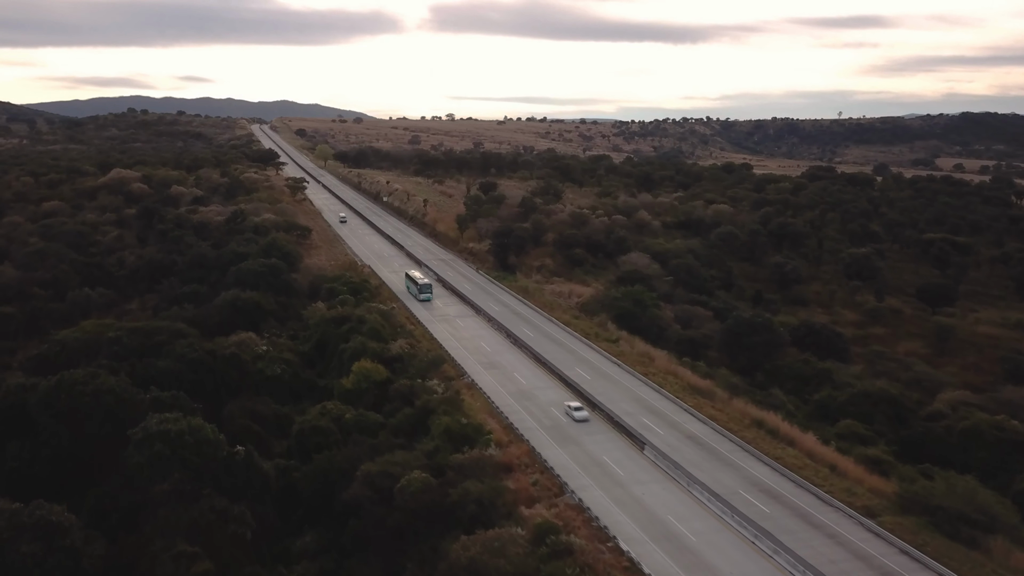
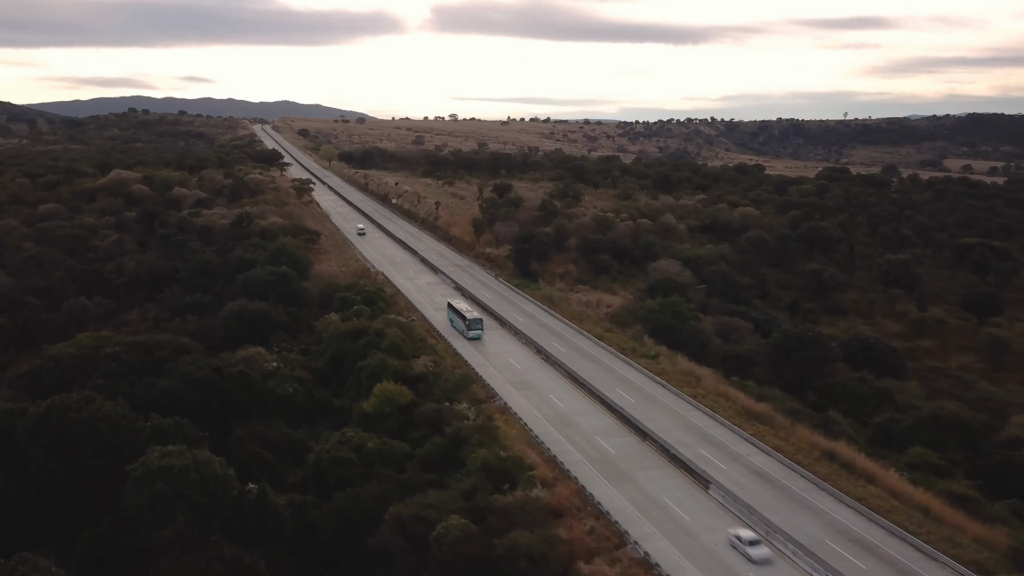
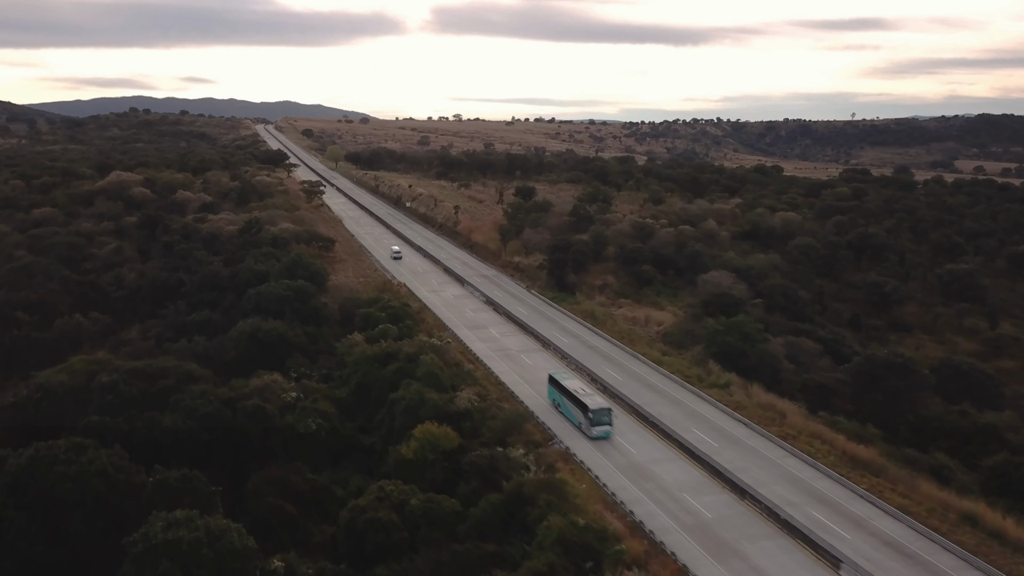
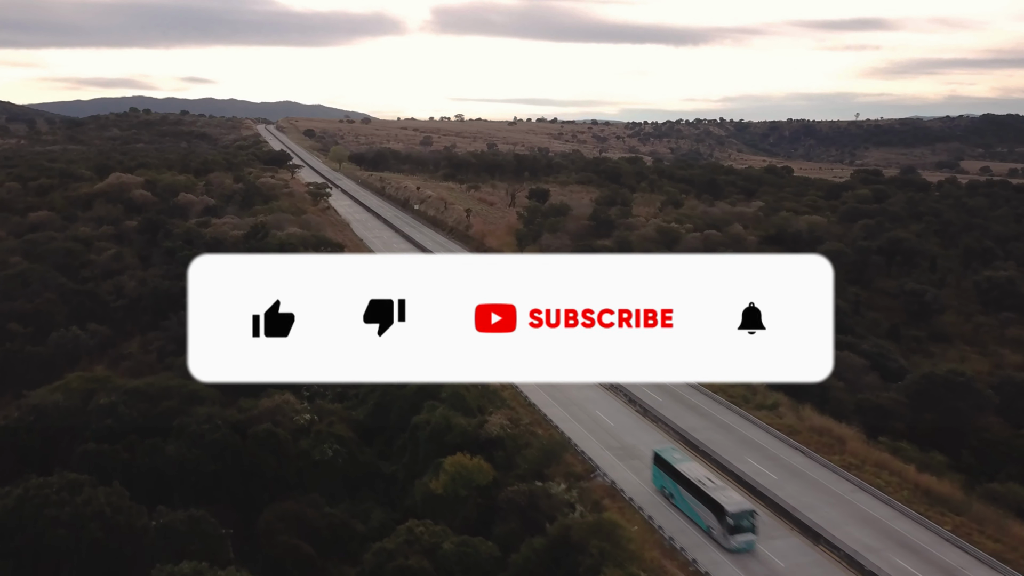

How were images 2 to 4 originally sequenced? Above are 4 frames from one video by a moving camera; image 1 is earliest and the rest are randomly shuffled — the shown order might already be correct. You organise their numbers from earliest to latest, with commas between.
2, 3, 4
